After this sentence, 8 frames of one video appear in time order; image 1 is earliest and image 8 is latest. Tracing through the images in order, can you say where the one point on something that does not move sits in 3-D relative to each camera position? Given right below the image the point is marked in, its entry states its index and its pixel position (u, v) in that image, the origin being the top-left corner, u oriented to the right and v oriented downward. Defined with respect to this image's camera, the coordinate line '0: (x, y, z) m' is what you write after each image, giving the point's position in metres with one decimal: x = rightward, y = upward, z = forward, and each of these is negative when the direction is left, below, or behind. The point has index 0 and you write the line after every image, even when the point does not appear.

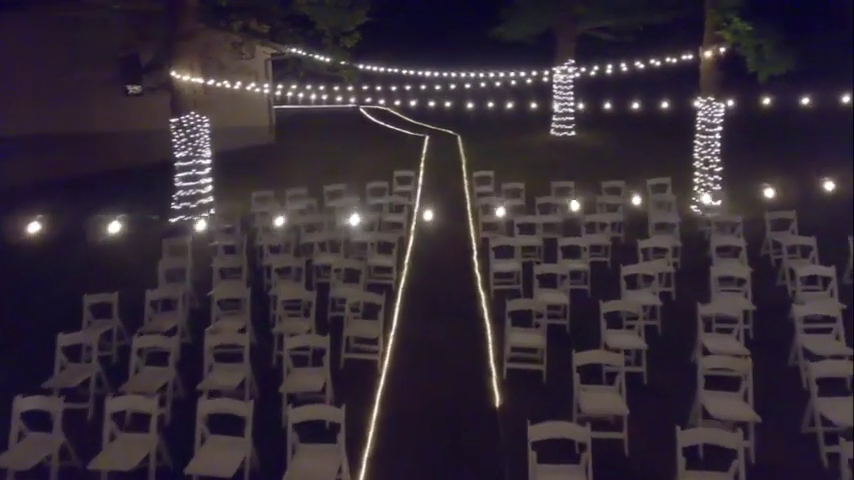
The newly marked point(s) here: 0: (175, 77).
0: (-7.9, +5.1, +16.8) m
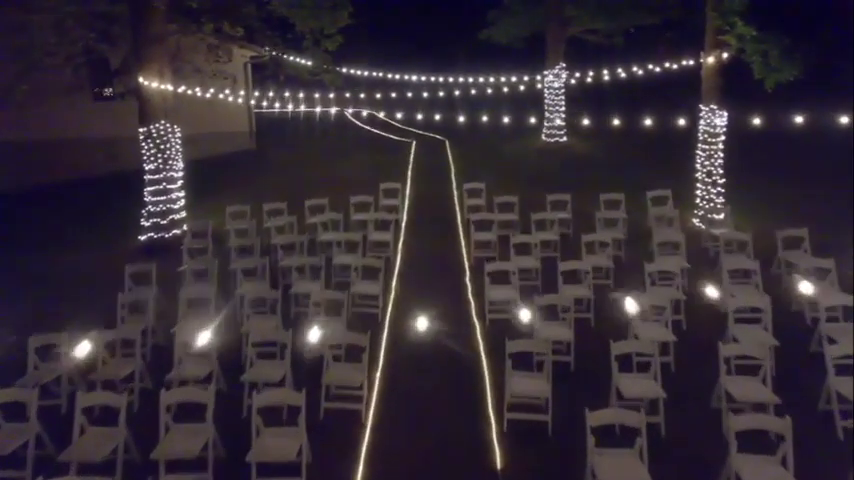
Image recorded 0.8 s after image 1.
0: (-8.3, +4.6, +15.6) m
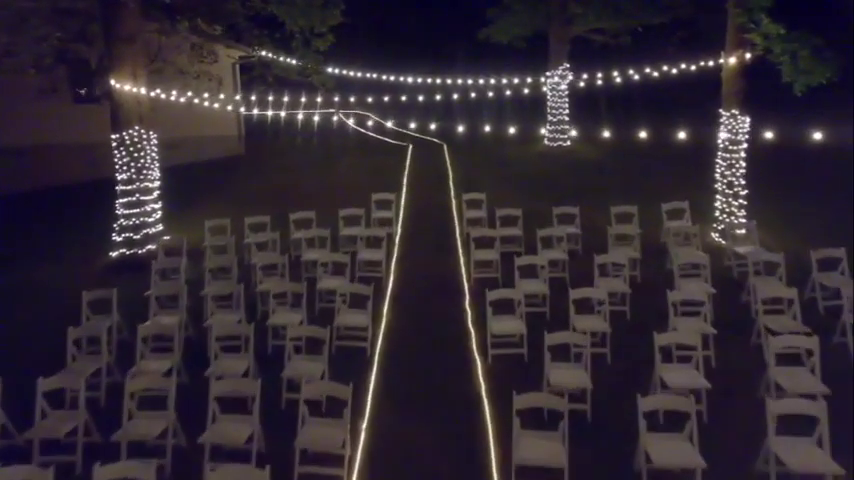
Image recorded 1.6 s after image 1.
0: (-8.4, +4.1, +14.4) m
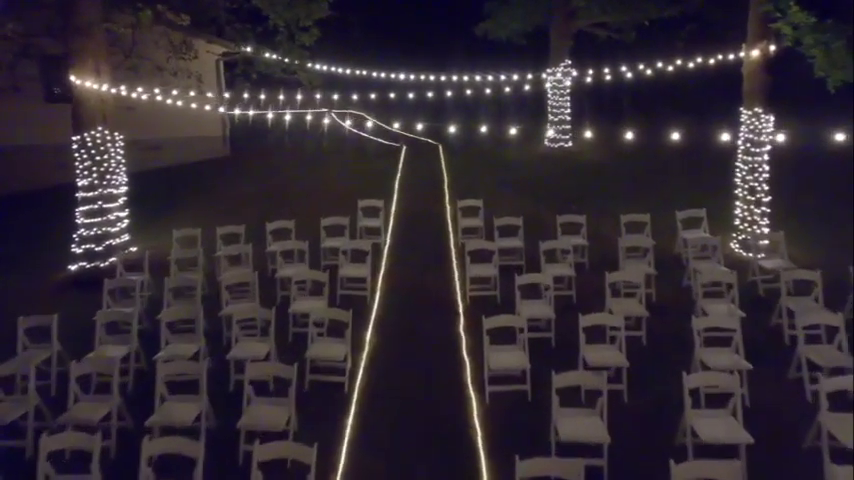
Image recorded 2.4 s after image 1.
0: (-8.6, +3.9, +13.1) m
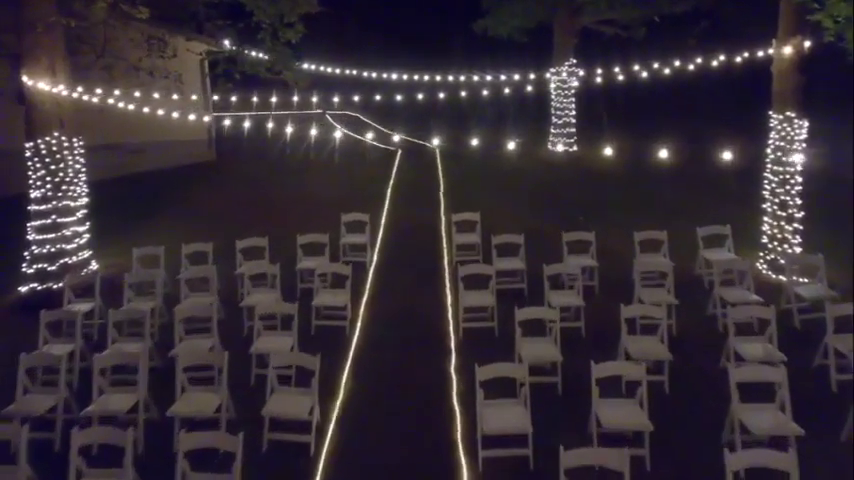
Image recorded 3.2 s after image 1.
0: (-8.8, +3.5, +11.8) m
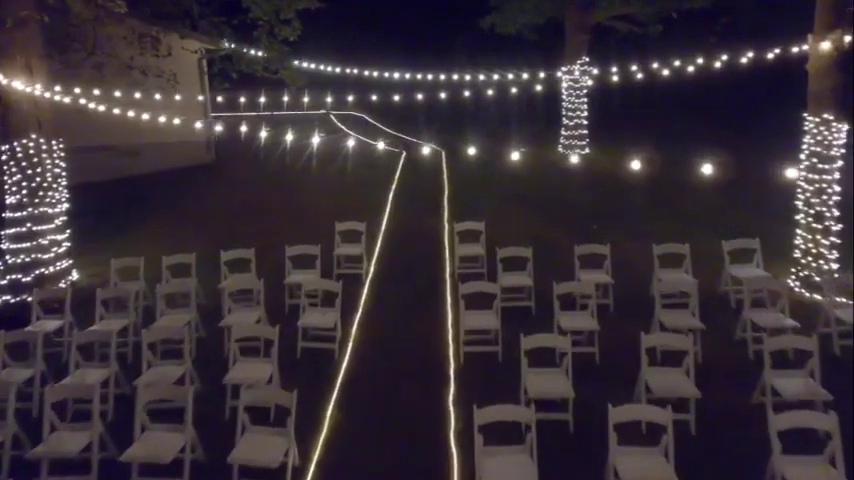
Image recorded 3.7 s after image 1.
0: (-8.8, +3.3, +11.0) m
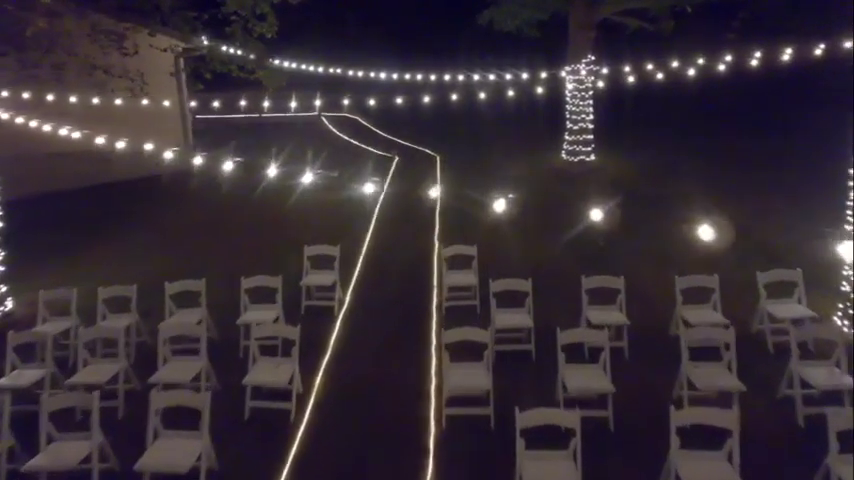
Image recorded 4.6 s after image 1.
0: (-9.1, +2.8, +9.5) m
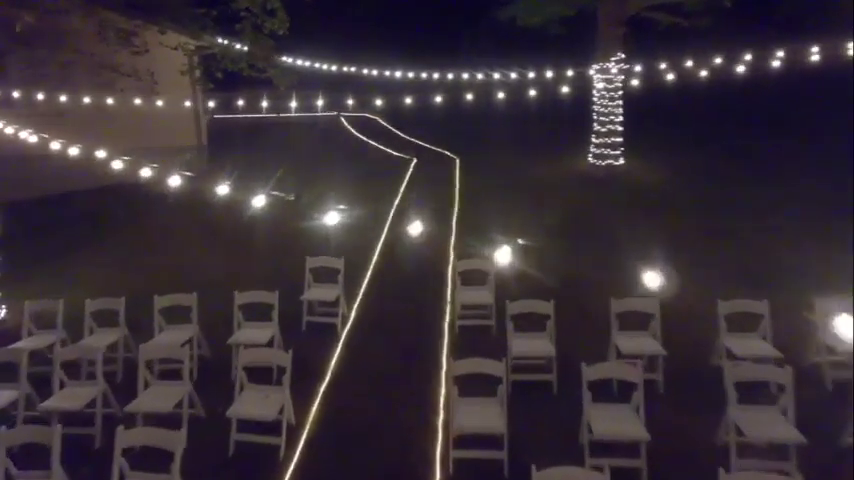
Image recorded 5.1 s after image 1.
0: (-8.9, +2.7, +9.1) m
